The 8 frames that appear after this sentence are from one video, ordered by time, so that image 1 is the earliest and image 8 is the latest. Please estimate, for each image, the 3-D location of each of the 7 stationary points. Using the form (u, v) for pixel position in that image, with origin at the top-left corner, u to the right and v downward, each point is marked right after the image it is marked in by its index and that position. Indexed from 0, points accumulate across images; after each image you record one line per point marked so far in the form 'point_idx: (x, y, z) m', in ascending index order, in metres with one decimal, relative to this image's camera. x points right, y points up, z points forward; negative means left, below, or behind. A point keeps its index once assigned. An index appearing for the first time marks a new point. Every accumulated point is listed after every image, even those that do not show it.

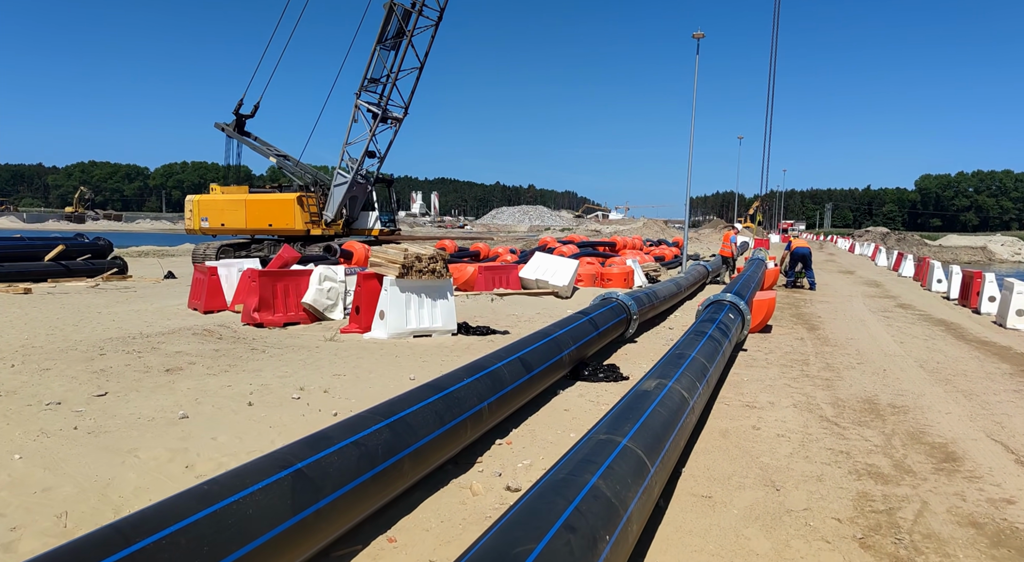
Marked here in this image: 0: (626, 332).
0: (+1.6, -0.7, +9.8) m
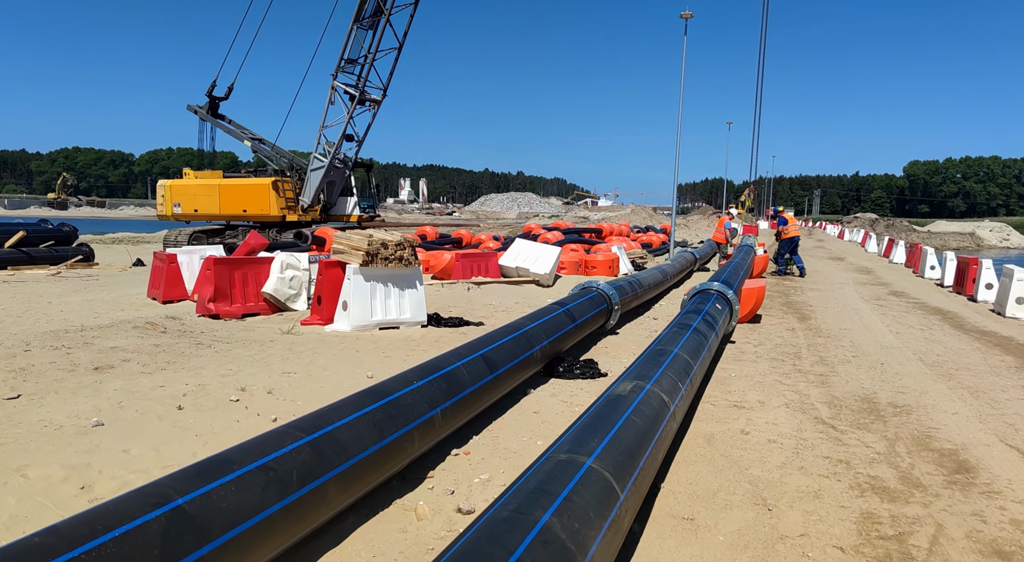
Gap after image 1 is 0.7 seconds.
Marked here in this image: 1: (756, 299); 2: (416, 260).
0: (+1.2, -0.6, +9.2) m
1: (+3.6, -0.3, +10.5) m
2: (-1.2, +0.3, +9.0) m
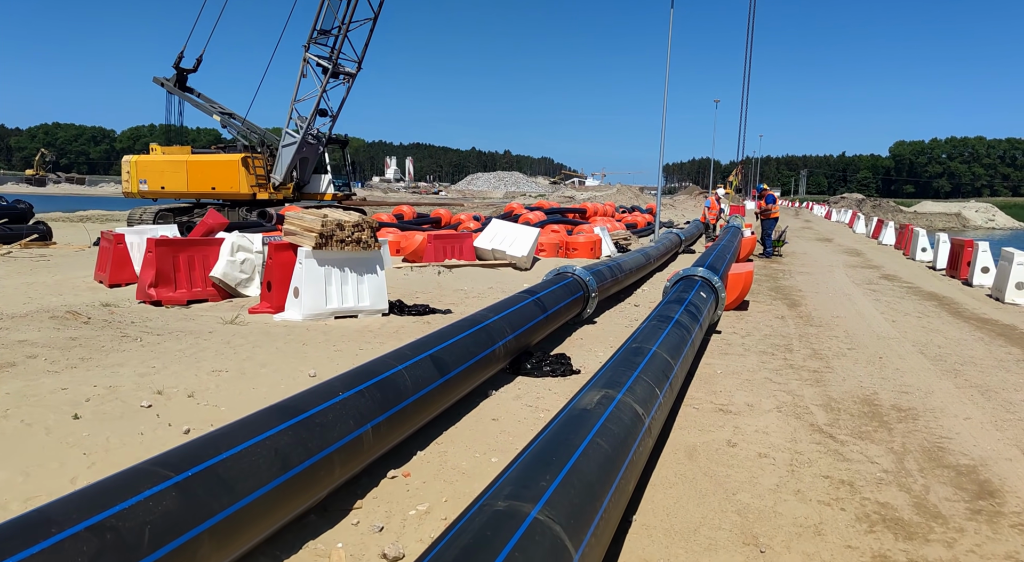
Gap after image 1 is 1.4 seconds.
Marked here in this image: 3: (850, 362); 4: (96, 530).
0: (+0.9, -0.4, +8.5) m
1: (+3.2, -0.1, +9.9) m
2: (-1.6, +0.5, +8.2) m
3: (+3.3, -0.8, +6.8) m
4: (-1.3, -0.8, +2.2) m
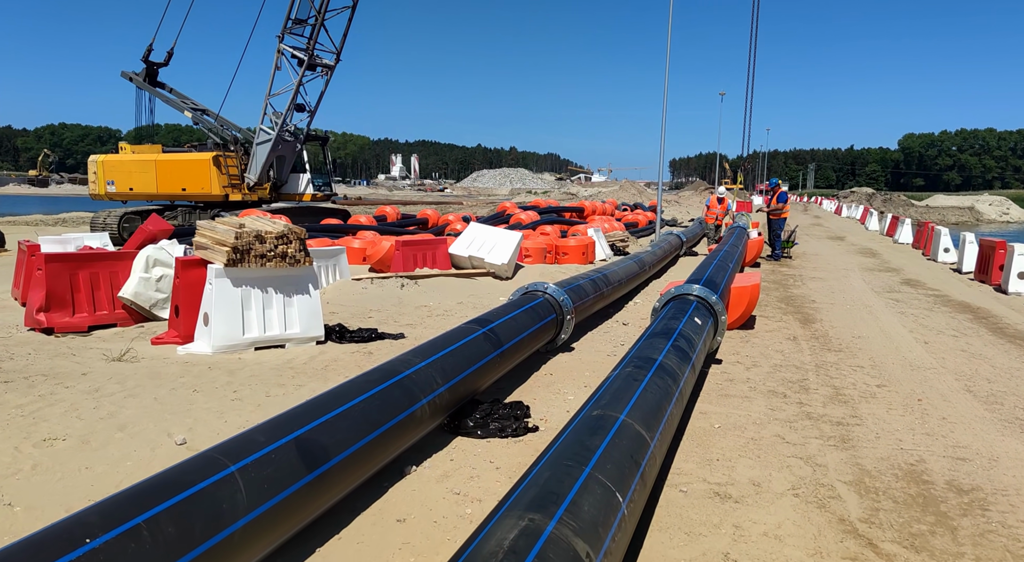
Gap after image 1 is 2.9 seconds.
0: (+0.5, -0.6, +7.1) m
1: (+2.8, -0.2, +8.5) m
2: (-2.0, +0.2, +6.9) m
3: (+2.9, -1.0, +5.4) m
4: (-1.8, -1.0, +0.9) m
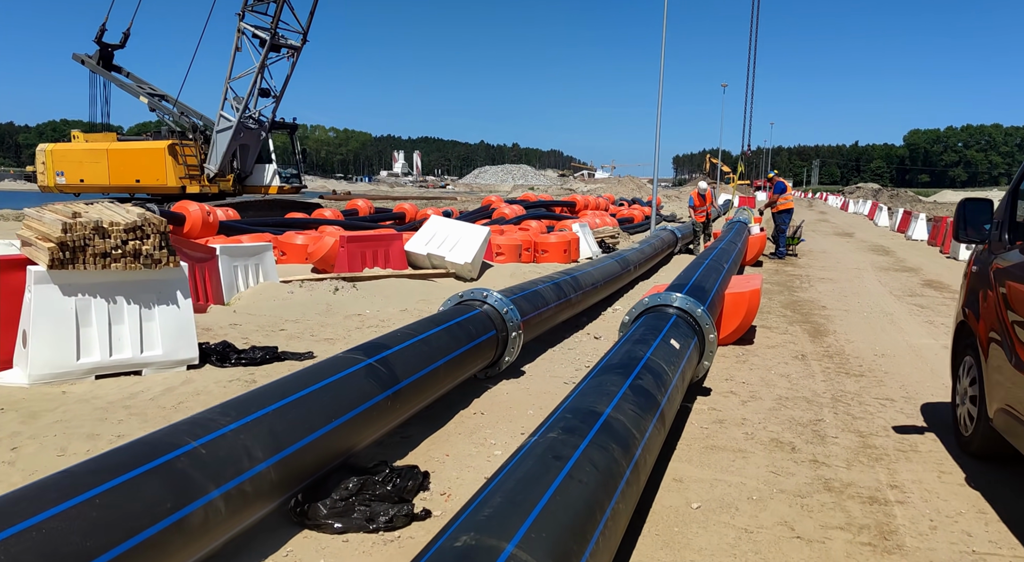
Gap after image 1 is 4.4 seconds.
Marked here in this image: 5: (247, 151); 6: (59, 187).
0: (-0.1, -0.6, +5.5) m
1: (+2.3, -0.3, +6.9) m
2: (-2.5, +0.2, +5.3) m
3: (+2.3, -1.0, +3.9) m
4: (-2.3, -1.1, -0.7) m
5: (-7.3, +3.6, +19.7) m
6: (-12.2, +2.5, +19.0) m
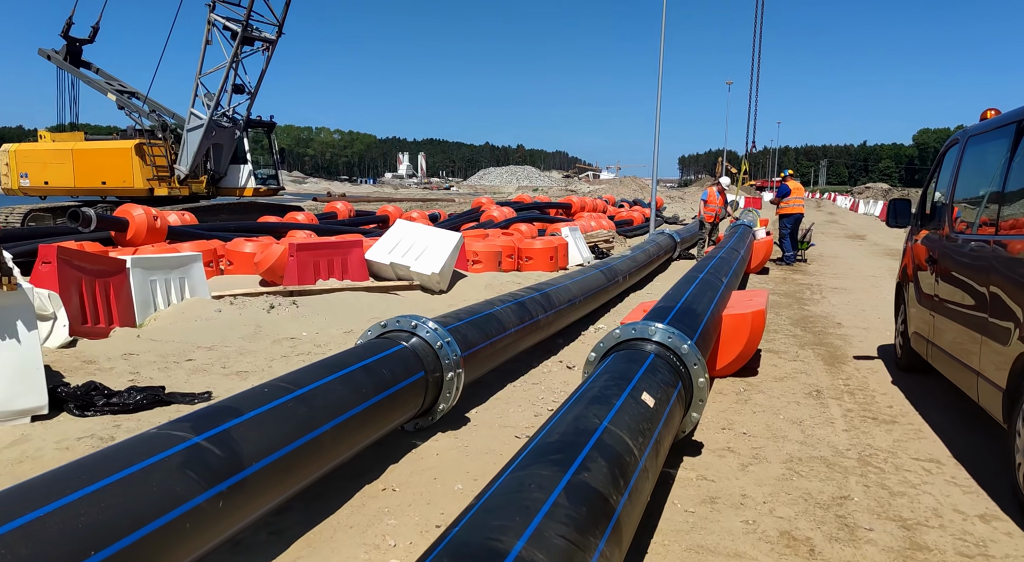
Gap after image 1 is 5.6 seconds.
0: (-0.5, -0.8, +4.3) m
1: (+1.9, -0.4, +5.7) m
2: (-2.9, 0.0, +4.1) m
3: (+1.9, -1.2, +2.6) m
4: (-2.8, -1.3, -1.9) m
5: (-7.6, +3.4, +18.6) m
6: (-12.5, +2.3, +17.9) m
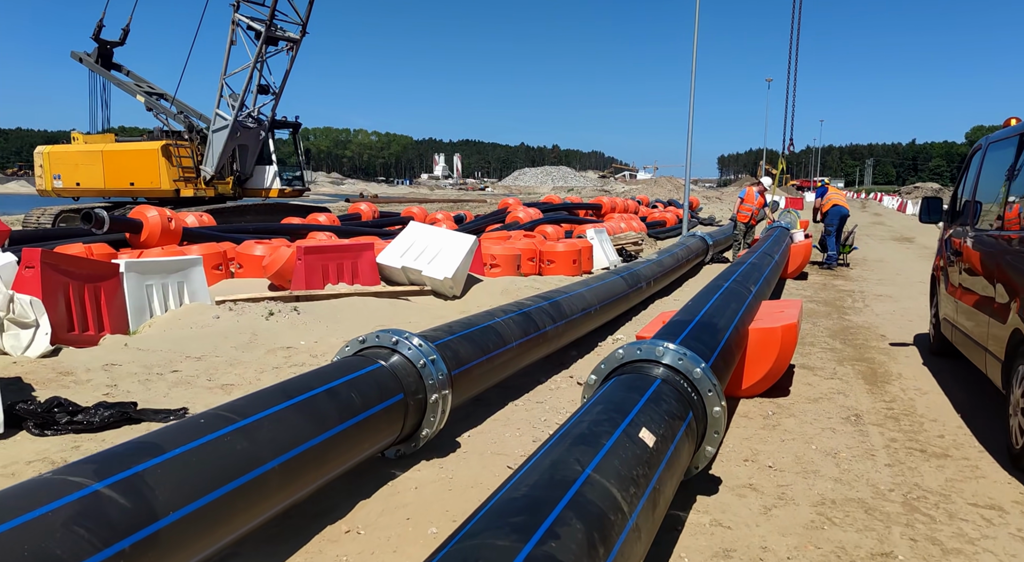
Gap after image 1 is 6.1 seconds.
0: (-0.5, -0.8, +3.9) m
1: (+1.9, -0.5, +5.1) m
2: (-3.0, 0.0, +3.8) m
3: (+1.8, -1.3, +2.1) m
4: (-3.1, -1.3, -2.2) m
5: (-6.9, +3.4, +18.5) m
6: (-11.8, +2.3, +18.0) m
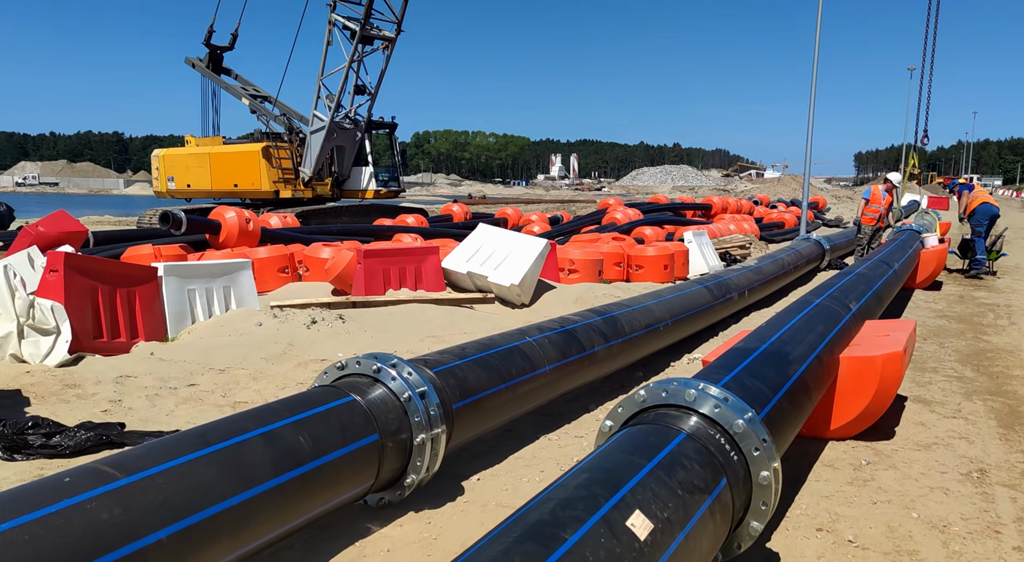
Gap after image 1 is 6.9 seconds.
0: (-0.5, -0.9, +3.3) m
1: (+2.1, -0.6, +4.0) m
2: (-3.0, -0.1, +3.6) m
3: (+1.4, -1.4, +1.1) m
4: (-4.1, -1.3, -2.3) m
5: (-4.4, +3.4, +18.7) m
6: (-9.3, +2.4, +19.0) m
